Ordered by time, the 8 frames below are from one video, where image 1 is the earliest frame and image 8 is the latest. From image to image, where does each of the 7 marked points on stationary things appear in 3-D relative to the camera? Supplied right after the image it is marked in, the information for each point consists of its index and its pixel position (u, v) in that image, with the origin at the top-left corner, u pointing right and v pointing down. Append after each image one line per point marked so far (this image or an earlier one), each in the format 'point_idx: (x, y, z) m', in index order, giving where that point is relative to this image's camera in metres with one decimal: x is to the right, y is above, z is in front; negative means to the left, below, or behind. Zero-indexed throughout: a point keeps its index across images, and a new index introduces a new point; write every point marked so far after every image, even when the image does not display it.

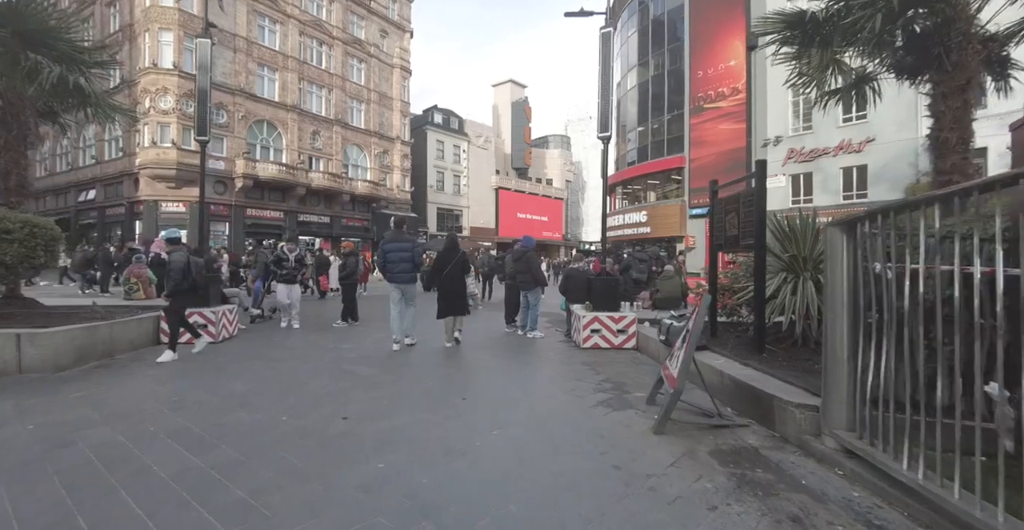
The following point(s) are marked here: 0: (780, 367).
0: (+2.5, -1.0, +4.5) m
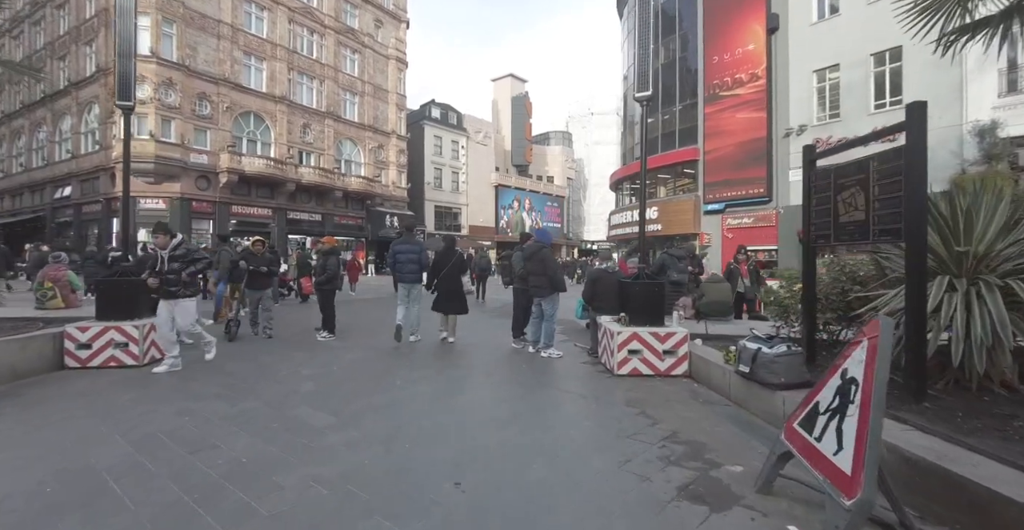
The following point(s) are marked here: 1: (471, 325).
0: (+2.7, -1.0, +2.8) m
1: (-0.9, -1.3, +10.8) m
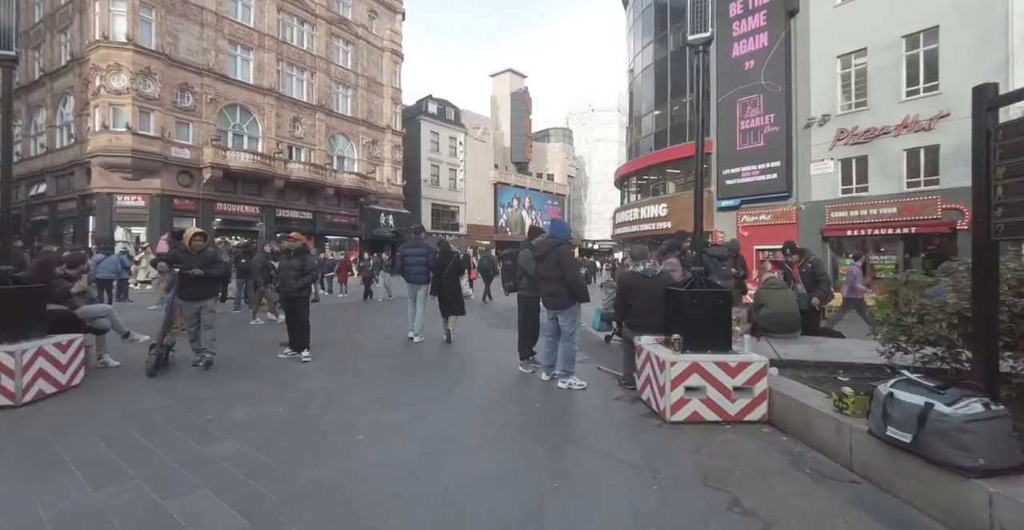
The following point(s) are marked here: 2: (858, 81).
0: (+2.8, -1.0, +1.2) m
1: (-0.8, -1.3, +9.3) m
2: (+13.7, +7.3, +19.0) m
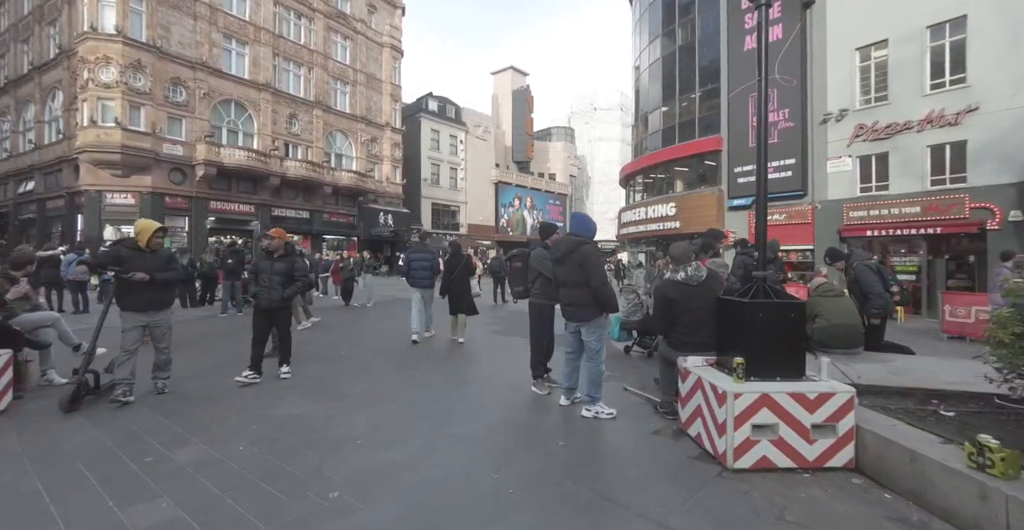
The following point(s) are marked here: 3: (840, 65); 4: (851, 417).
0: (+2.9, -1.0, +0.4) m
1: (-0.7, -1.4, +8.4) m
2: (+13.9, +7.2, +18.1) m
3: (+13.1, +8.0, +19.1) m
4: (+2.3, -1.0, +3.2) m
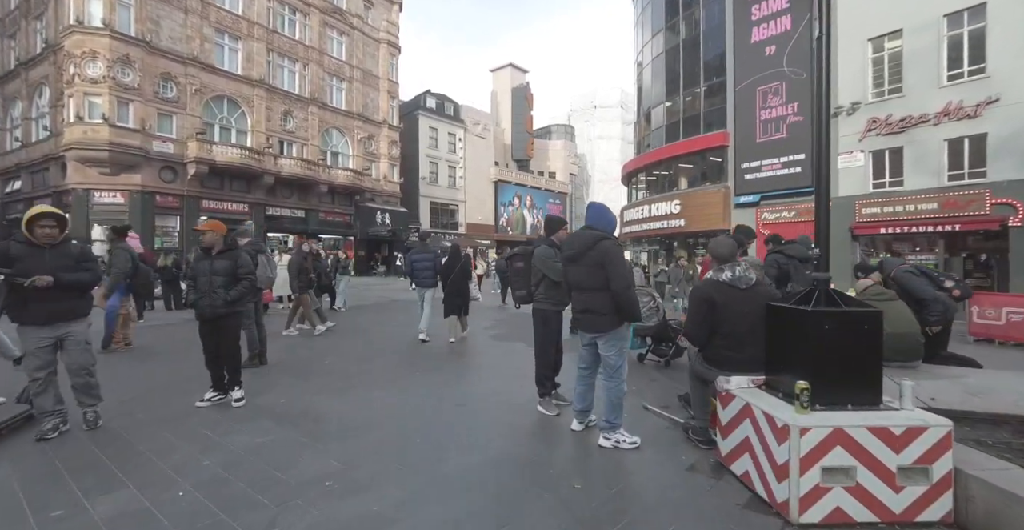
0: (+2.9, -1.0, -0.3) m
1: (-0.6, -1.4, +7.7) m
2: (+13.8, +7.2, +17.5) m
3: (+13.1, +8.1, +18.5) m
4: (+2.3, -1.0, +2.5) m
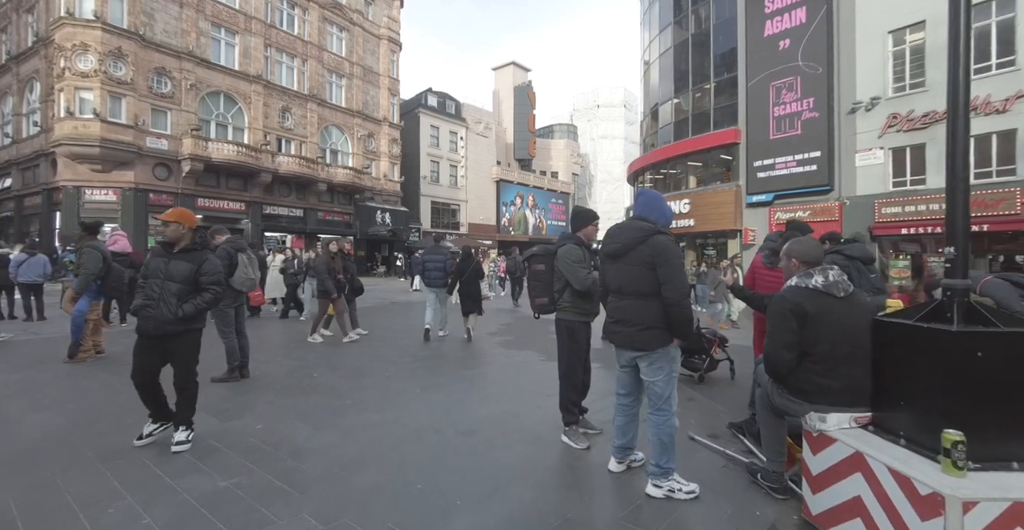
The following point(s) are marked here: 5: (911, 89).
0: (+3.1, -1.0, -1.0) m
1: (-0.5, -1.4, +7.0) m
2: (+14.0, +7.2, +16.7) m
3: (+13.3, +8.0, +17.7) m
4: (+2.4, -1.0, +1.8) m
5: (+14.0, +6.2, +16.8) m
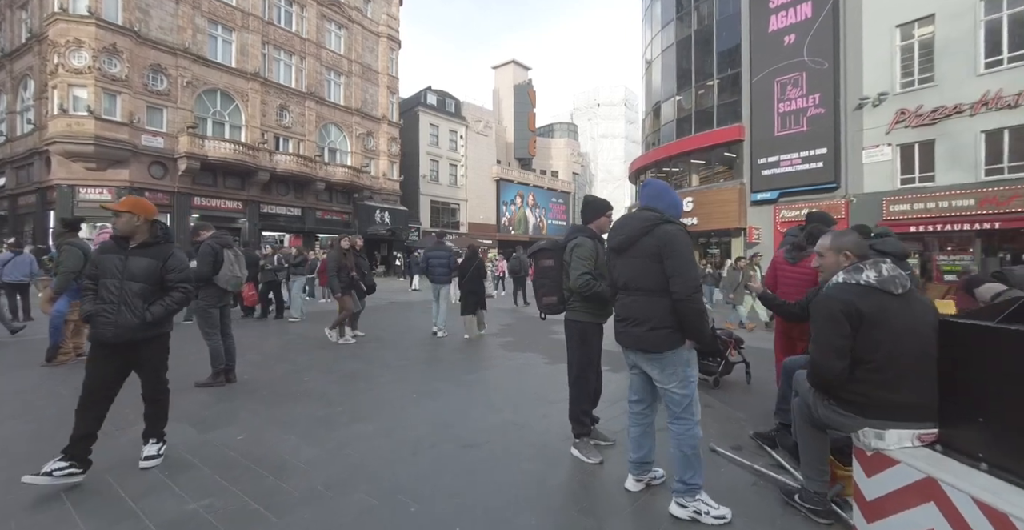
0: (+3.1, -1.0, -1.4) m
1: (-0.5, -1.4, +6.7) m
2: (+14.1, +7.2, +16.4) m
3: (+13.3, +8.0, +17.4) m
4: (+2.5, -1.0, +1.4) m
5: (+14.0, +6.2, +16.4) m
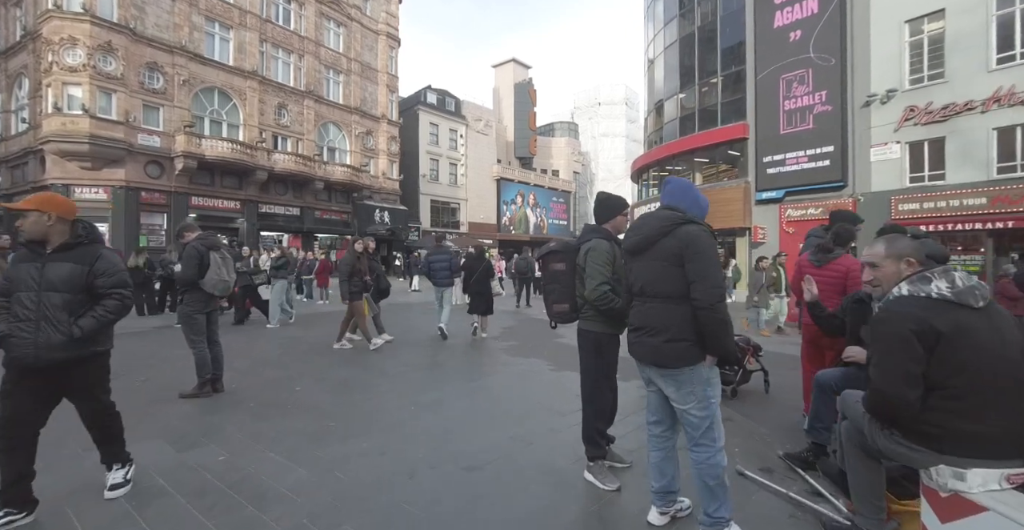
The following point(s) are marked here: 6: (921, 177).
0: (+3.2, -1.0, -1.7) m
1: (-0.4, -1.4, +6.4) m
2: (+14.1, +7.2, +16.1) m
3: (+13.4, +8.0, +17.1) m
4: (+2.5, -1.0, +1.1) m
5: (+14.1, +6.2, +16.1) m
6: (+14.1, +3.0, +16.4) m
